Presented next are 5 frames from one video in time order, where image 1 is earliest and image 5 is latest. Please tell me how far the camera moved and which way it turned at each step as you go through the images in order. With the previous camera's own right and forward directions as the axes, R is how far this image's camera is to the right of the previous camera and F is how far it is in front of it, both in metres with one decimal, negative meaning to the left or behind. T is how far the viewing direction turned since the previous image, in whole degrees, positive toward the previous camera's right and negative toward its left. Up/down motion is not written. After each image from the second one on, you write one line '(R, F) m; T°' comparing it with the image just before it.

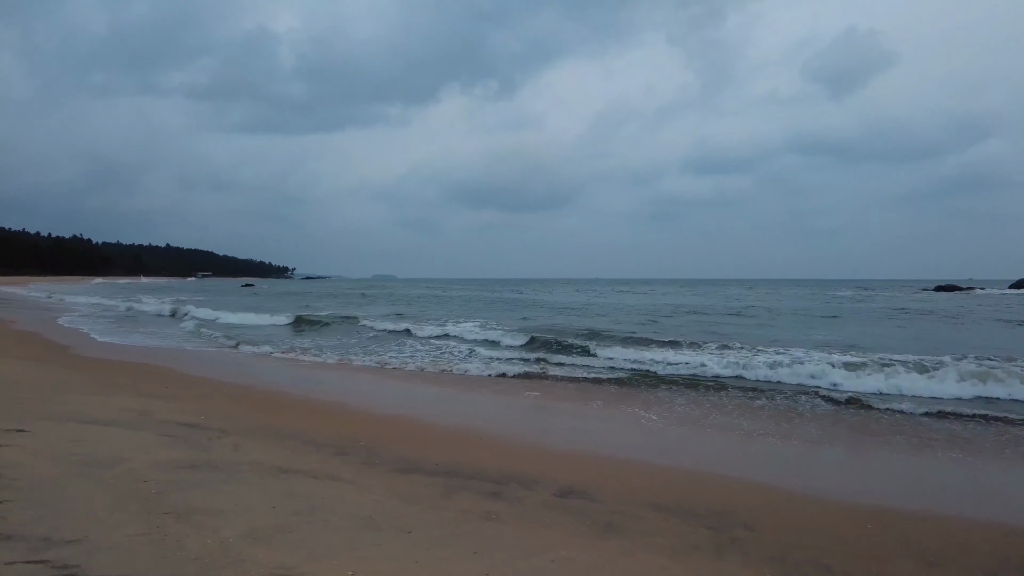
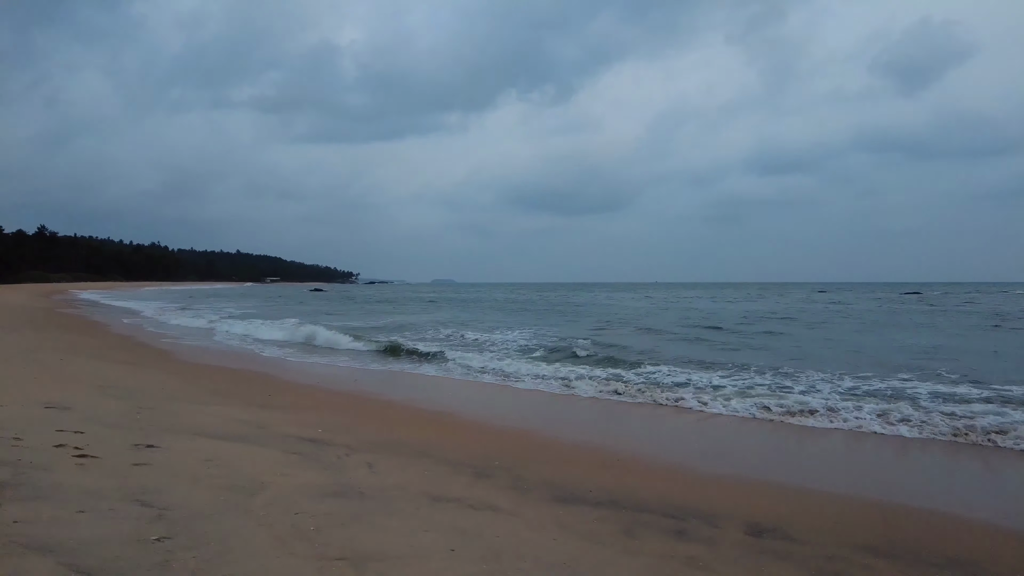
(-1.1, +0.7) m; -5°
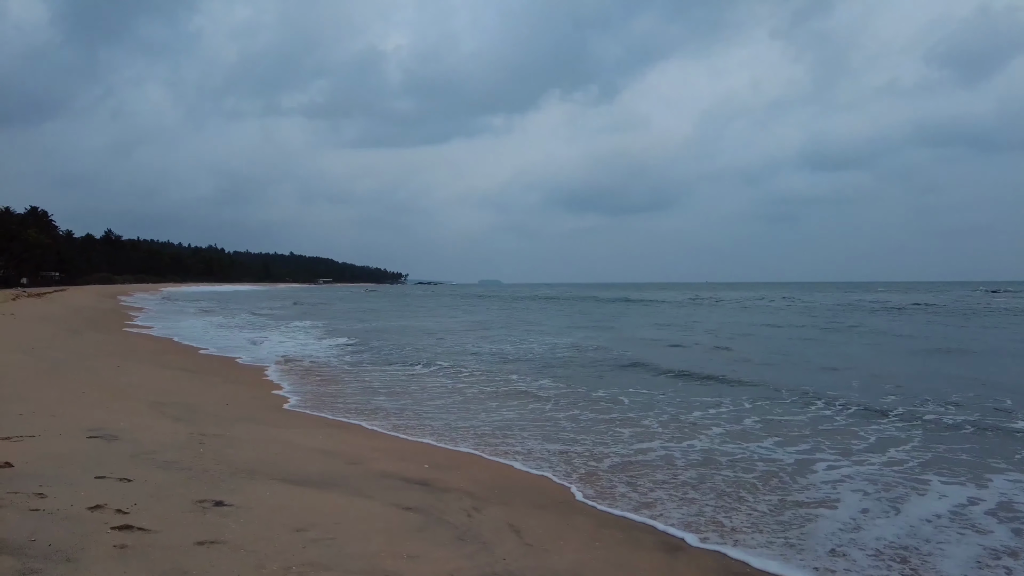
(-1.1, +1.6) m; -4°
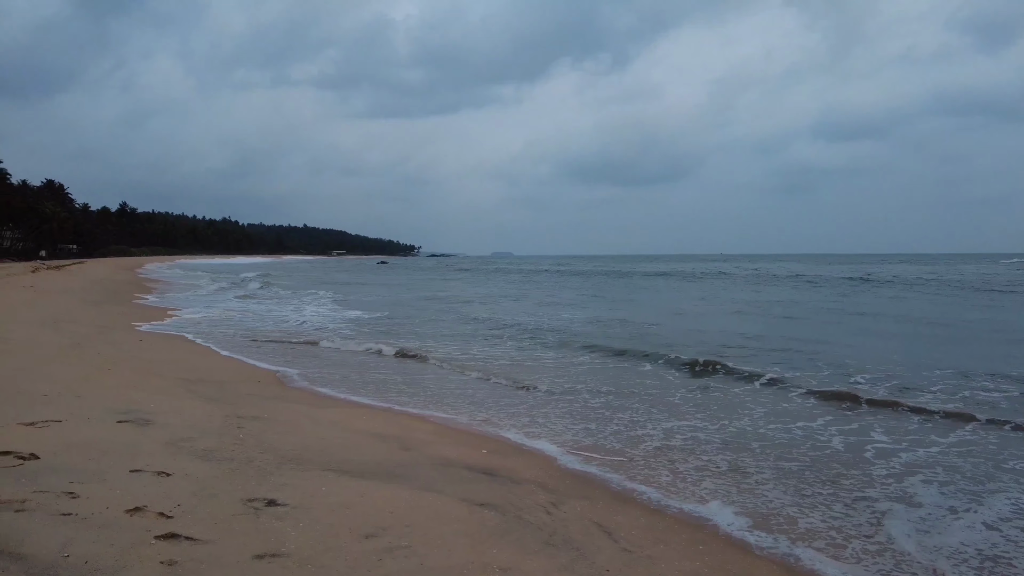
(-0.5, +0.5) m; -1°
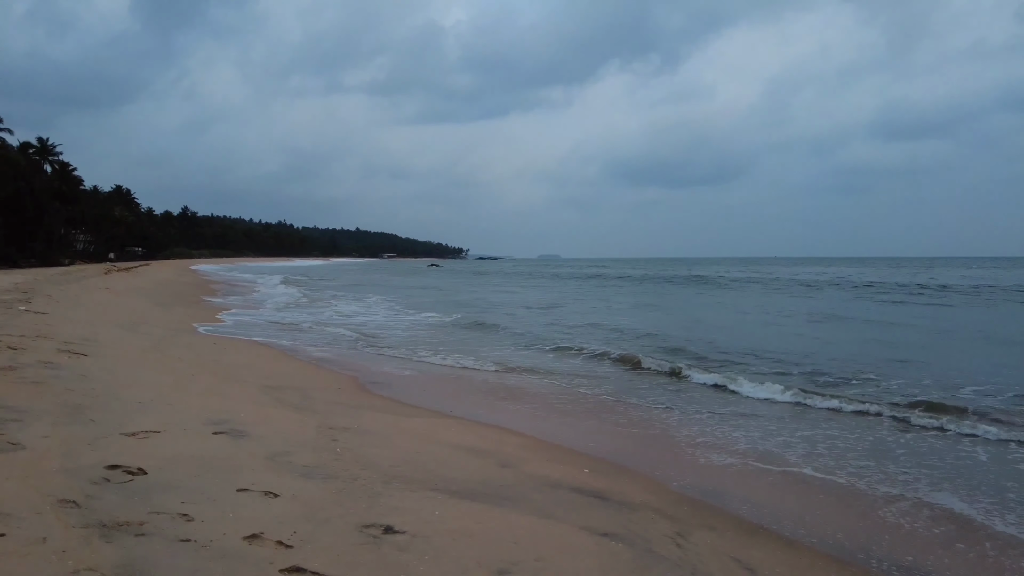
(-0.5, +0.3) m; -4°
